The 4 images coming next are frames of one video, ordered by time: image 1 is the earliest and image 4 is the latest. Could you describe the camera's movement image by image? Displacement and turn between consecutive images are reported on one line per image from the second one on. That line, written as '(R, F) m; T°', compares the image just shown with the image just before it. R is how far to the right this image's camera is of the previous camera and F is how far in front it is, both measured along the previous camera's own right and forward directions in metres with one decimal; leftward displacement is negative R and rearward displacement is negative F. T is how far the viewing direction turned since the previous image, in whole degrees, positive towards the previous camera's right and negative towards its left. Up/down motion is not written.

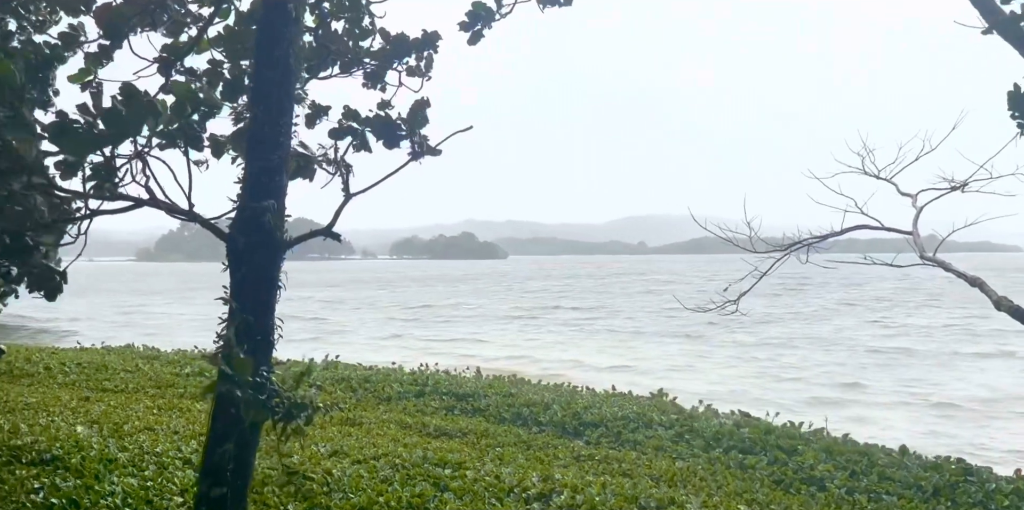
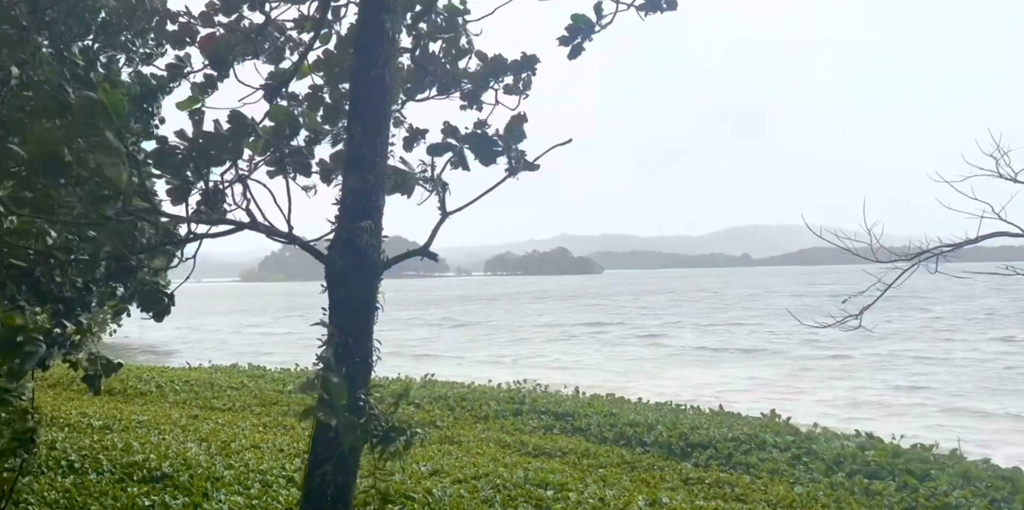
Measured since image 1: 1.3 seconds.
(0.0, +0.1) m; -5°
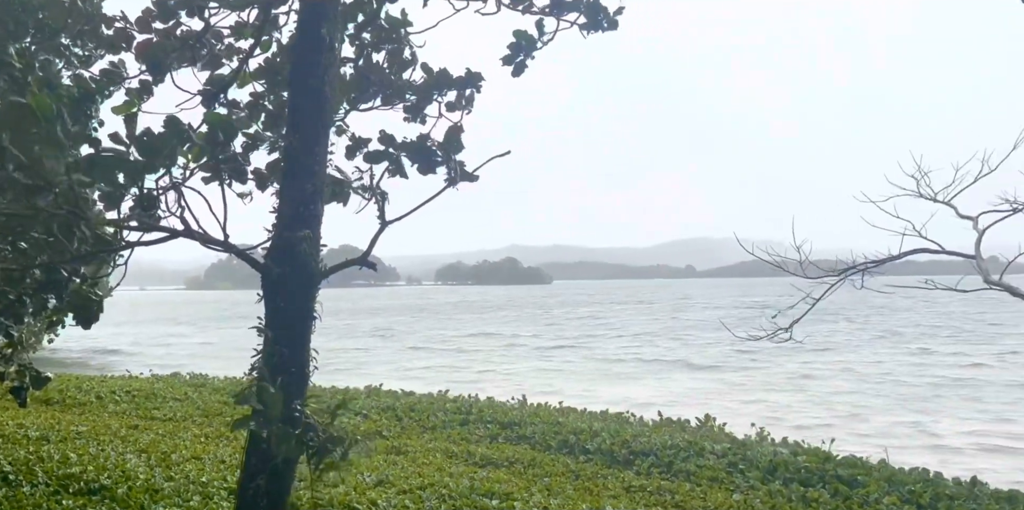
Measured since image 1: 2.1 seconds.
(0.0, 0.0) m; +3°
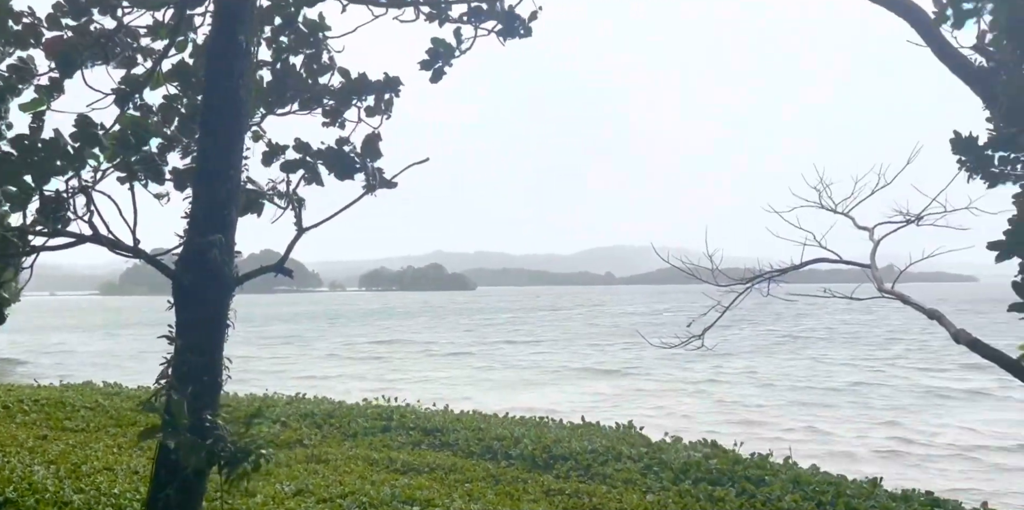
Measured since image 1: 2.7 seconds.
(0.0, 0.0) m; +4°
